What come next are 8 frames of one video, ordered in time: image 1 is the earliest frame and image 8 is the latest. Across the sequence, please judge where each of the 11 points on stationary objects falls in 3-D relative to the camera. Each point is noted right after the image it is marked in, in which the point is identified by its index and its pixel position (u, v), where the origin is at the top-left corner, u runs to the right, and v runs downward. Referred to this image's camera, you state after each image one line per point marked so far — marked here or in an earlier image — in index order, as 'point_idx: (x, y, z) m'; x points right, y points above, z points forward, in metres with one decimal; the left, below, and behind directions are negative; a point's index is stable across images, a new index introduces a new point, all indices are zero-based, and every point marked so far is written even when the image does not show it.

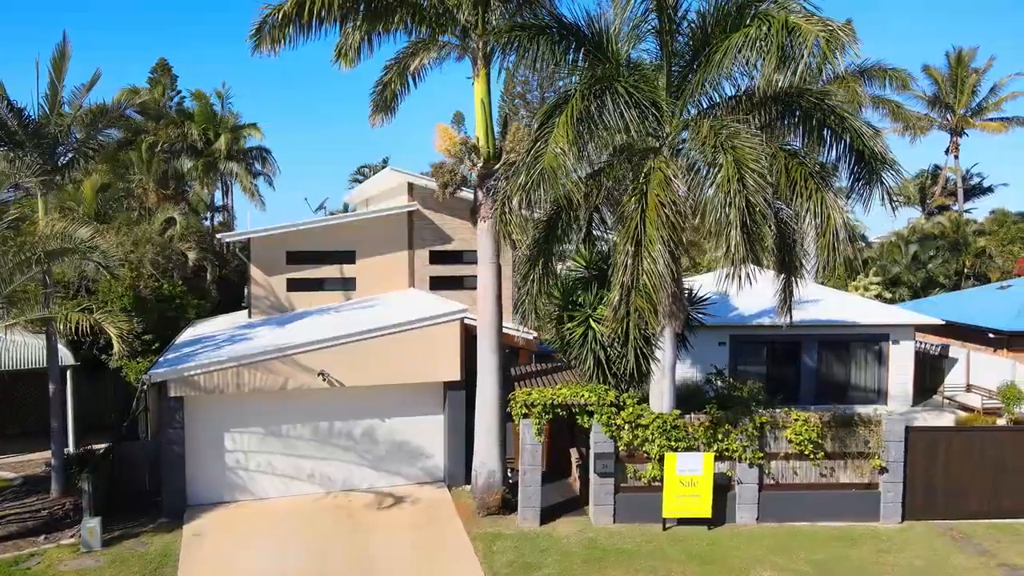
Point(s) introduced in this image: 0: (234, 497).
0: (-4.8, -3.6, +12.8) m
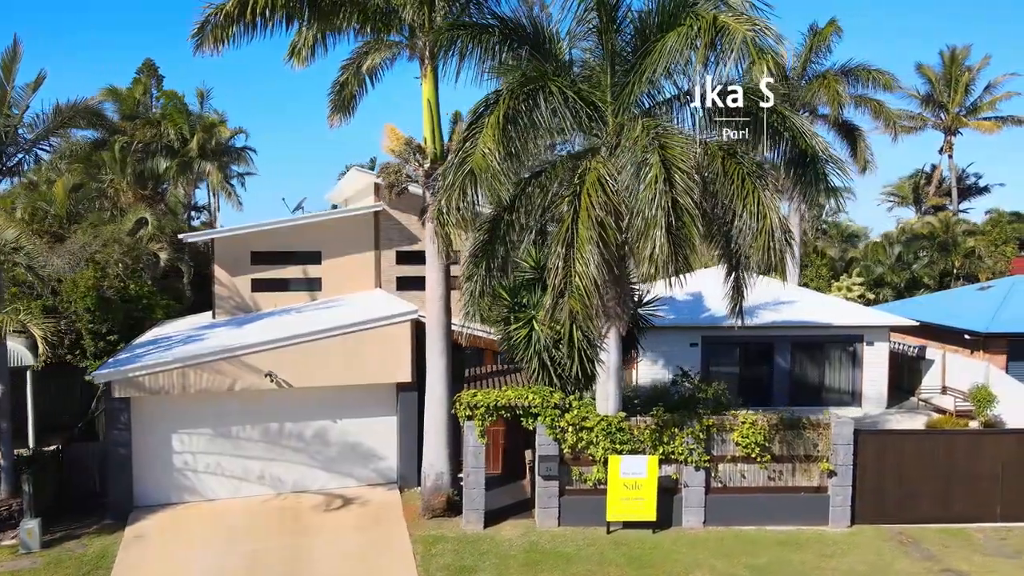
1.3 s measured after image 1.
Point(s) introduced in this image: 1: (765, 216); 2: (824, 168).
0: (-5.7, -3.6, +12.7) m
1: (+3.4, +1.0, +9.8) m
2: (+4.4, +1.7, +10.9) m
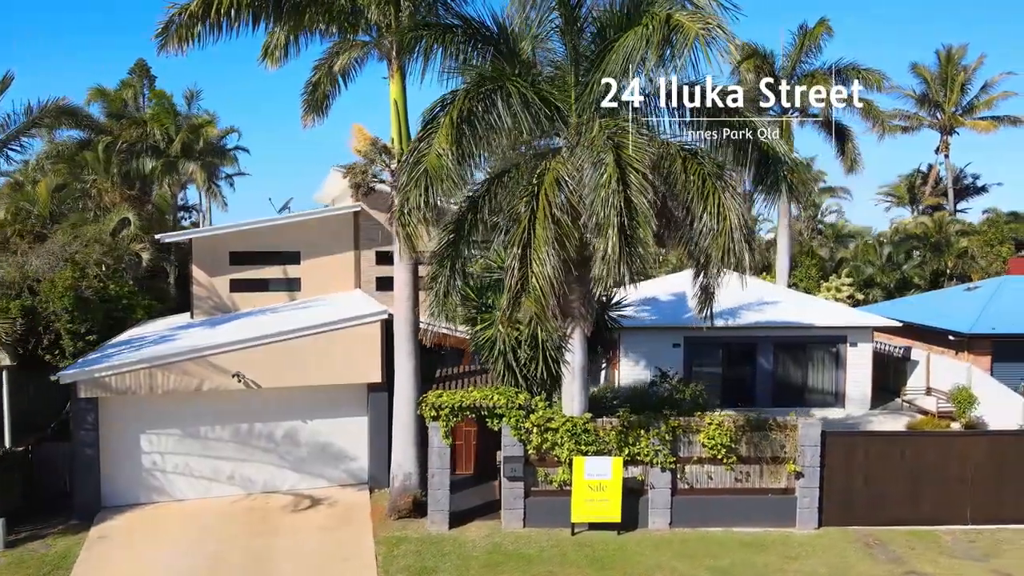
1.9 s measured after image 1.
0: (-6.2, -3.6, +12.7) m
1: (+2.8, +0.9, +9.8) m
2: (+3.9, +1.7, +10.8) m
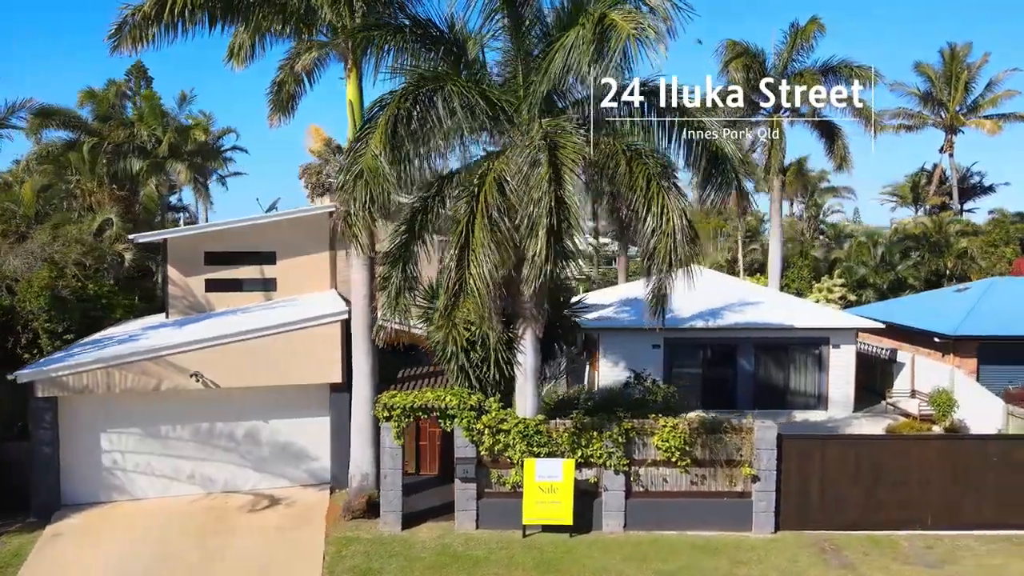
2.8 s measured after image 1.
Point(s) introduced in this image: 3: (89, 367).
0: (-6.9, -3.6, +12.8) m
1: (+2.0, +0.9, +9.7) m
2: (+3.1, +1.7, +10.7) m
3: (-7.0, -1.3, +12.1) m
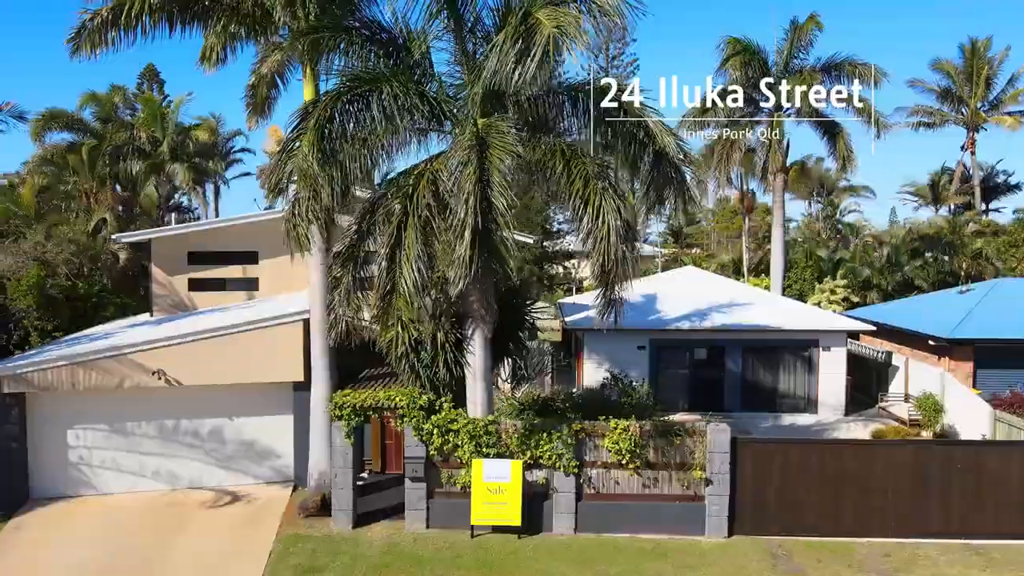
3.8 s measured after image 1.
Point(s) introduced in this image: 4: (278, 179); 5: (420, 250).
0: (-7.7, -3.6, +13.1) m
1: (+1.2, +0.9, +9.6) m
2: (+2.3, +1.7, +10.5) m
3: (-7.7, -1.3, +12.4) m
4: (-3.1, +1.5, +9.9) m
5: (-1.2, +0.5, +9.5) m
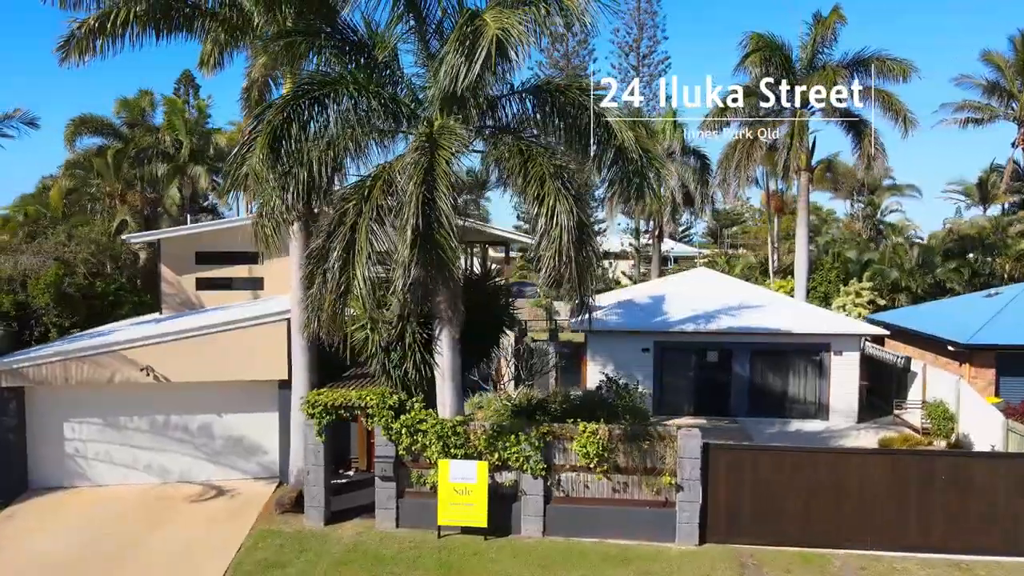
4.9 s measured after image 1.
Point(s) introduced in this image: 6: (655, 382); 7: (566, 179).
0: (-8.1, -3.6, +13.6) m
1: (+0.6, +0.9, +9.5) m
2: (+1.7, +1.6, +10.4) m
3: (-8.1, -1.2, +12.9) m
4: (-3.7, +1.5, +10.1) m
5: (-1.8, +0.5, +9.6) m
6: (+3.8, -2.5, +19.6) m
7: (+0.7, +1.5, +9.9) m
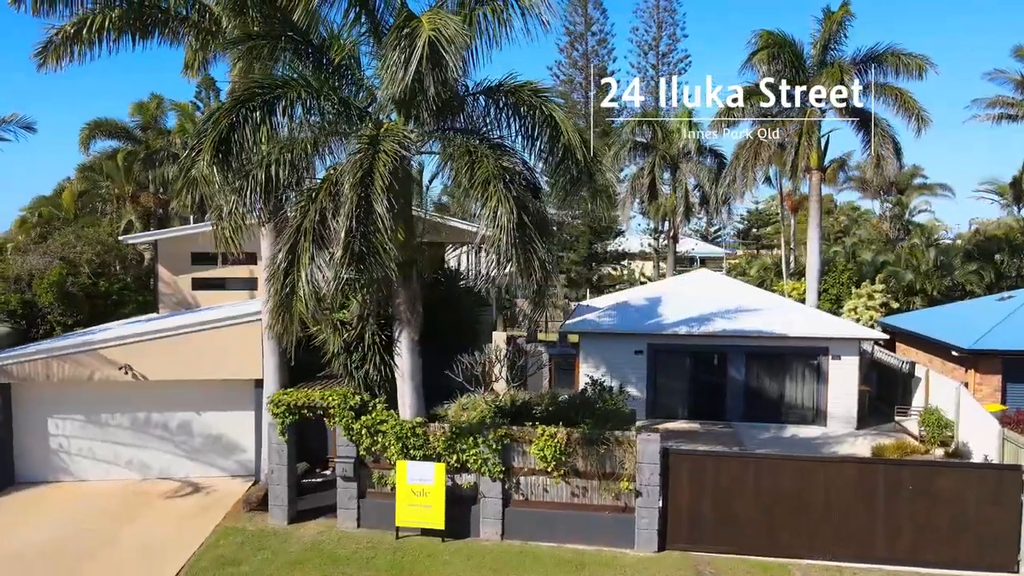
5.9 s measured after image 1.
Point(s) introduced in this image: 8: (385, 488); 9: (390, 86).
0: (-8.6, -3.6, +14.0) m
1: (-0.2, +0.9, +9.4) m
2: (+1.1, +1.6, +10.3) m
3: (-8.7, -1.2, +13.3) m
4: (-4.4, +1.5, +10.2) m
5: (-2.5, +0.5, +9.7) m
6: (+3.6, -2.5, +19.3) m
7: (0.0, +1.4, +9.9) m
8: (-2.0, -3.2, +11.8) m
9: (-1.5, +2.7, +9.9) m
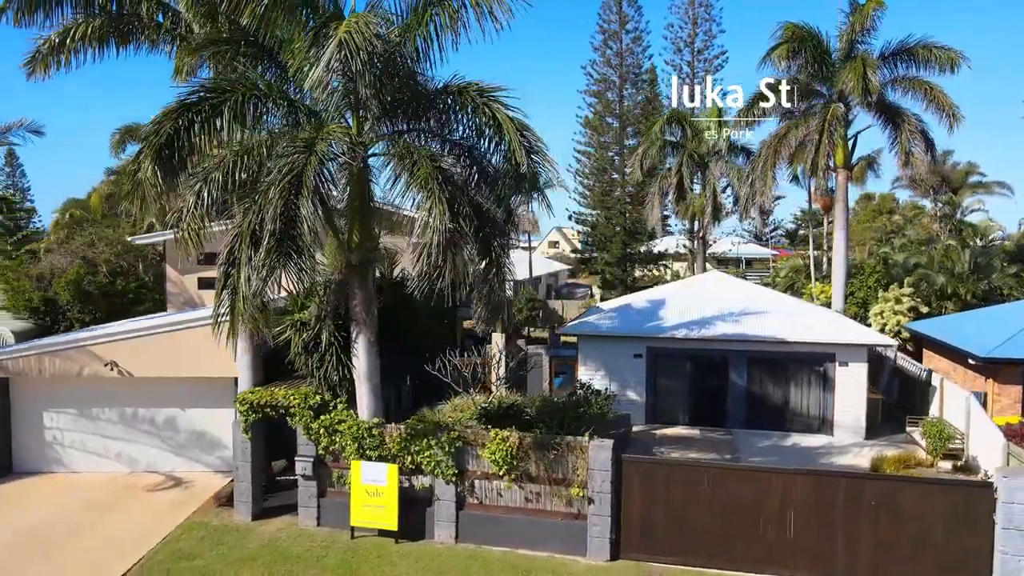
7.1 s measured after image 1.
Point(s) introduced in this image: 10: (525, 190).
0: (-9.1, -3.5, +14.6) m
1: (-1.0, +0.8, +9.4) m
2: (+0.3, +1.6, +10.1) m
3: (-9.2, -1.2, +13.9) m
4: (-5.1, +1.5, +10.5) m
5: (-3.3, +0.5, +9.8) m
6: (+3.5, -2.6, +19.0) m
7: (-0.8, +1.4, +9.8) m
8: (-2.7, -3.2, +11.9) m
9: (-2.3, +2.7, +10.0) m
10: (+0.3, +1.3, +10.4) m
